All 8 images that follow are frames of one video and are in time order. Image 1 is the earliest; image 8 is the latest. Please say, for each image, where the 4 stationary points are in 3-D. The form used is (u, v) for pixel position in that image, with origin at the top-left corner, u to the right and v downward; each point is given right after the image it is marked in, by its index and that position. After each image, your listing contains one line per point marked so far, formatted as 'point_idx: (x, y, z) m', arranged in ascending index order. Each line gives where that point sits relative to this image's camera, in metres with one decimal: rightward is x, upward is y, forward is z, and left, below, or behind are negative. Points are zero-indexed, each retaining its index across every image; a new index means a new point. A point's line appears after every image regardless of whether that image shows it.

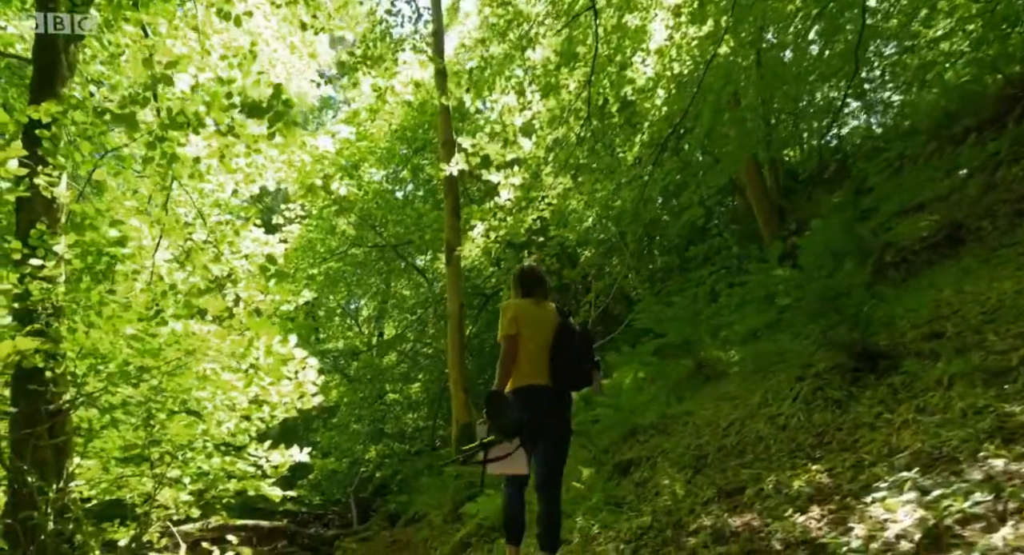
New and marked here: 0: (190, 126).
0: (-2.8, +1.3, +6.1) m
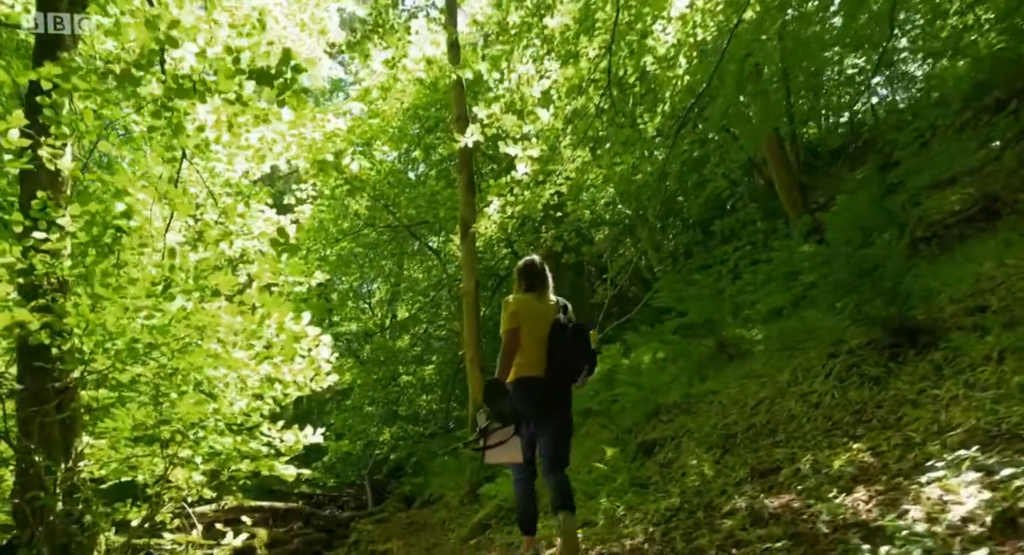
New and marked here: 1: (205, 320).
0: (-2.6, +1.5, +5.9) m
1: (-2.6, -0.4, +5.9) m
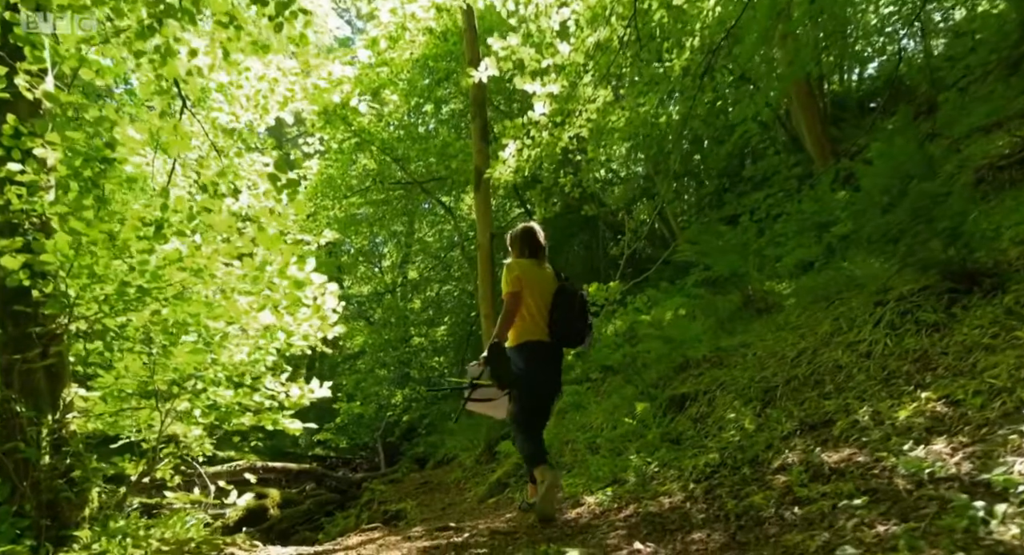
0: (-2.4, +2.0, +5.3) m
1: (-2.4, +0.1, +5.4) m
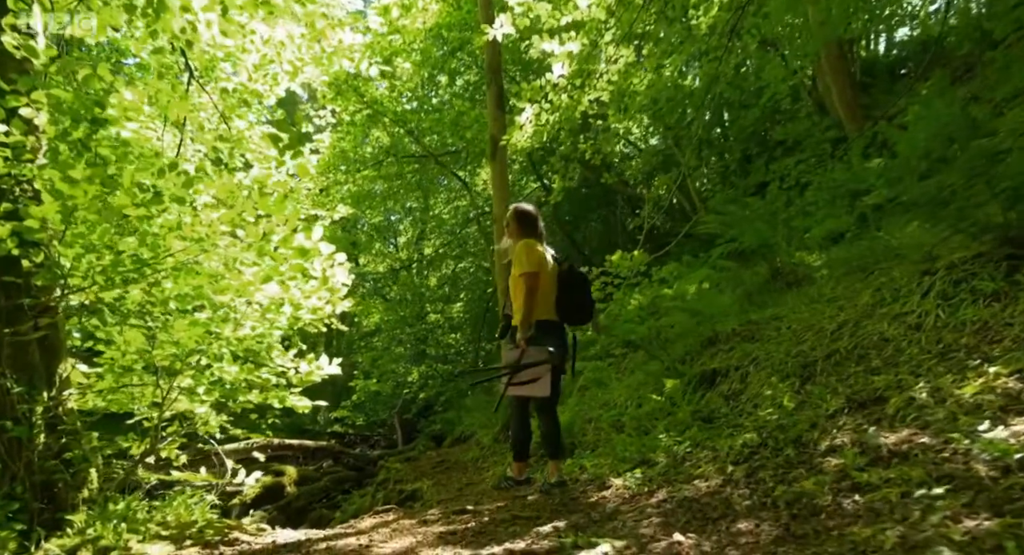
0: (-2.3, +2.2, +4.9) m
1: (-2.2, +0.3, +5.1) m
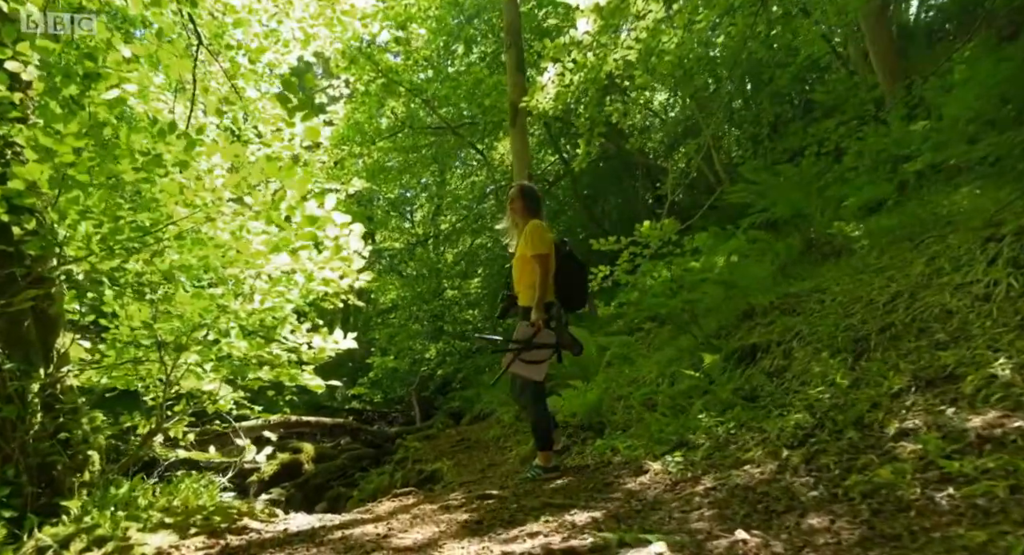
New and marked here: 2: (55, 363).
0: (-2.2, +2.4, +4.5) m
1: (-2.1, +0.5, +4.8) m
2: (-3.0, -0.6, +4.6) m
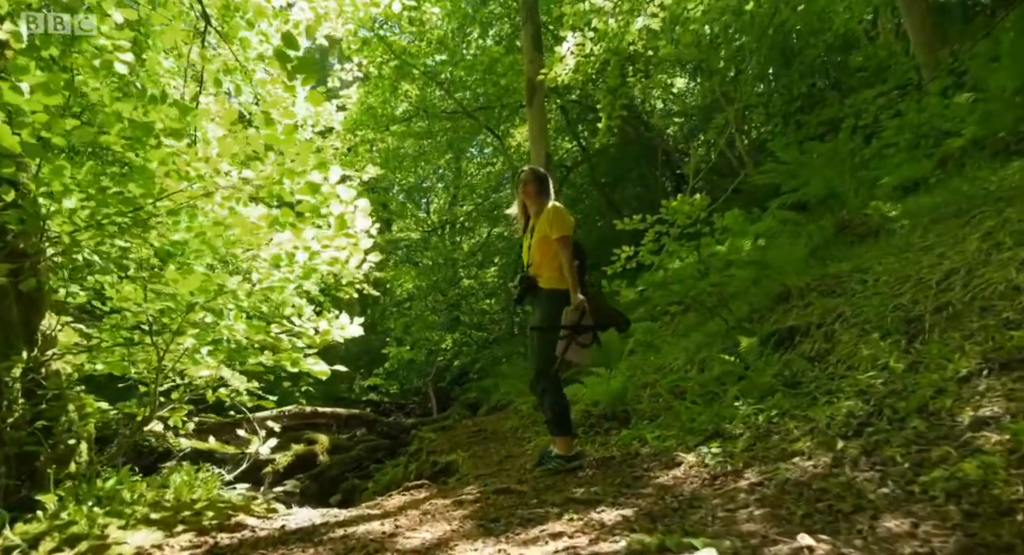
0: (-2.1, +2.5, +4.1) m
1: (-2.0, +0.7, +4.4) m
2: (-2.9, -0.4, +4.3) m
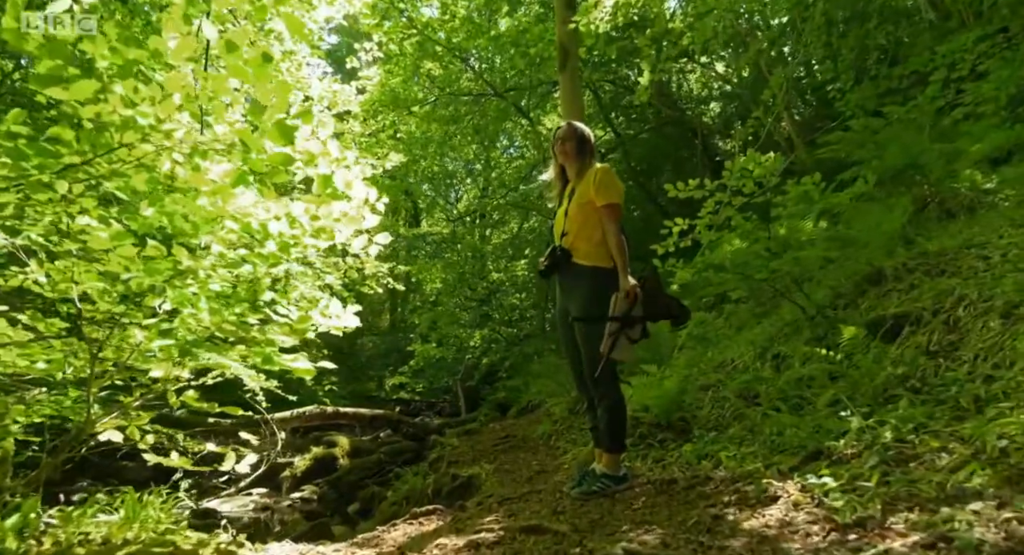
0: (-1.9, +2.7, +3.2) m
1: (-1.8, +0.8, +3.4) m
2: (-2.7, -0.3, +3.4) m
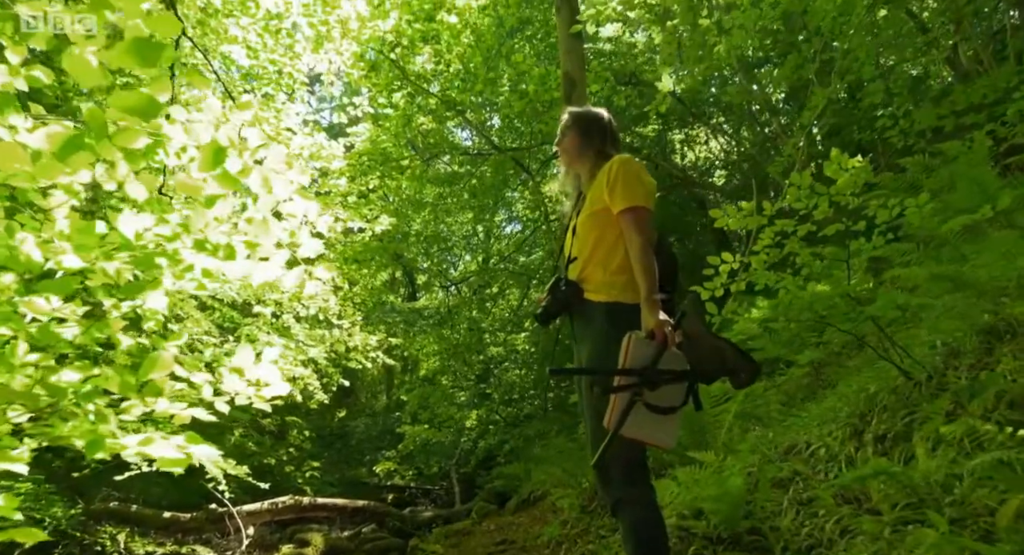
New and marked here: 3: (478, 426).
0: (-2.0, +2.6, +2.0) m
1: (-1.8, +0.7, +2.1) m
2: (-2.7, -0.4, +1.9) m
3: (-0.6, -2.5, +12.0) m
